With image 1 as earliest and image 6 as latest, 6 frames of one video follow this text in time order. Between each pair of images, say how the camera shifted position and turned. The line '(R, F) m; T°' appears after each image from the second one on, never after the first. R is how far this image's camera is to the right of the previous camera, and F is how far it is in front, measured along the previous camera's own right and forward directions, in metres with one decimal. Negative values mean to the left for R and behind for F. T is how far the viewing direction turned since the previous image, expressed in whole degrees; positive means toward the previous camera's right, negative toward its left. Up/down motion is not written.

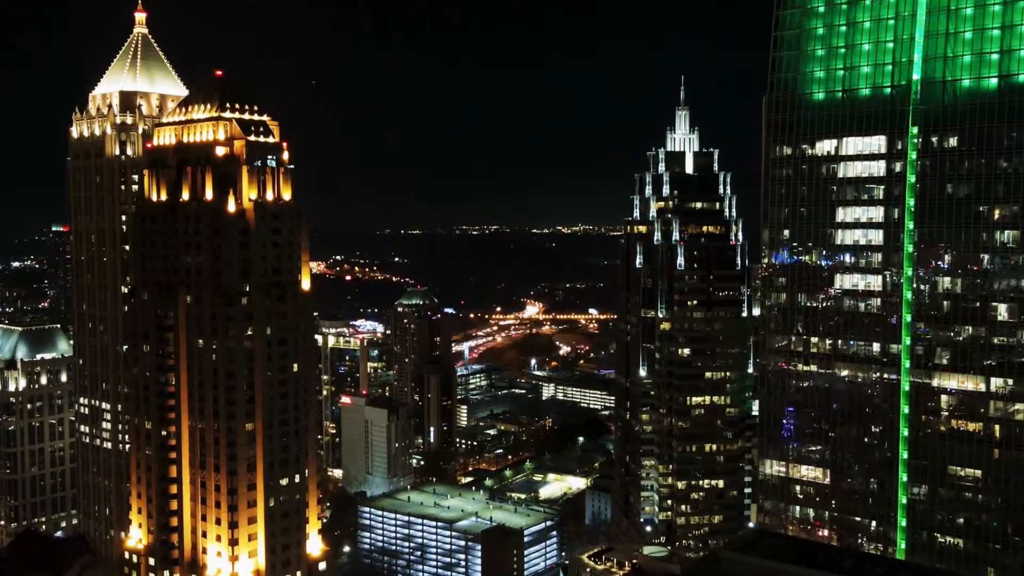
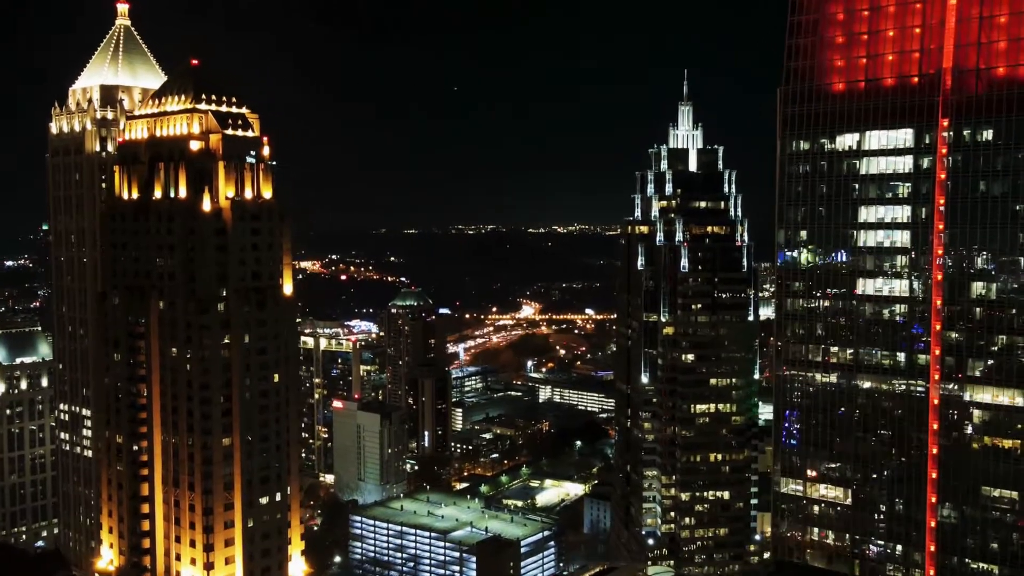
(0.0, +2.1) m; 0°
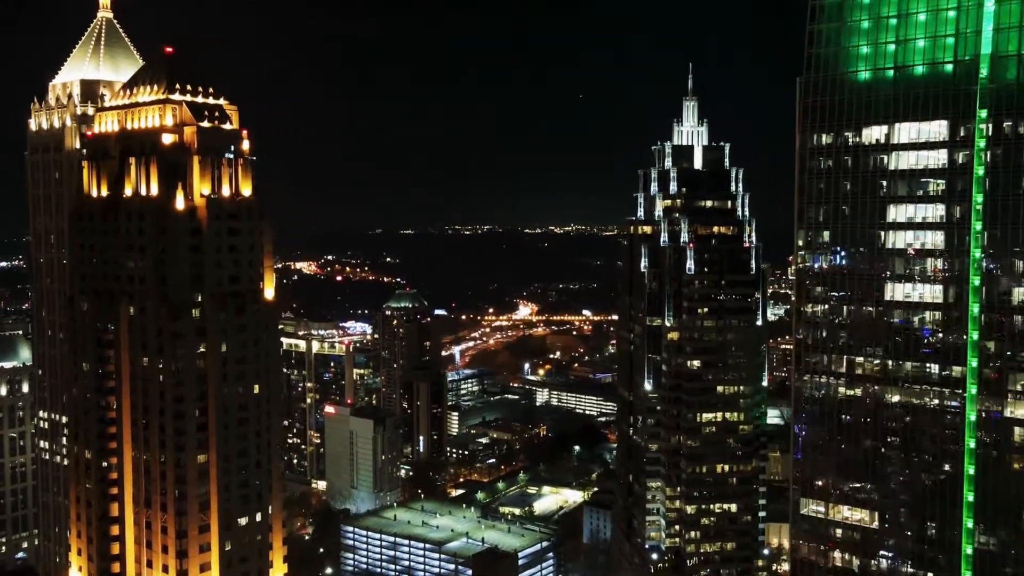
(0.0, +2.1) m; 0°
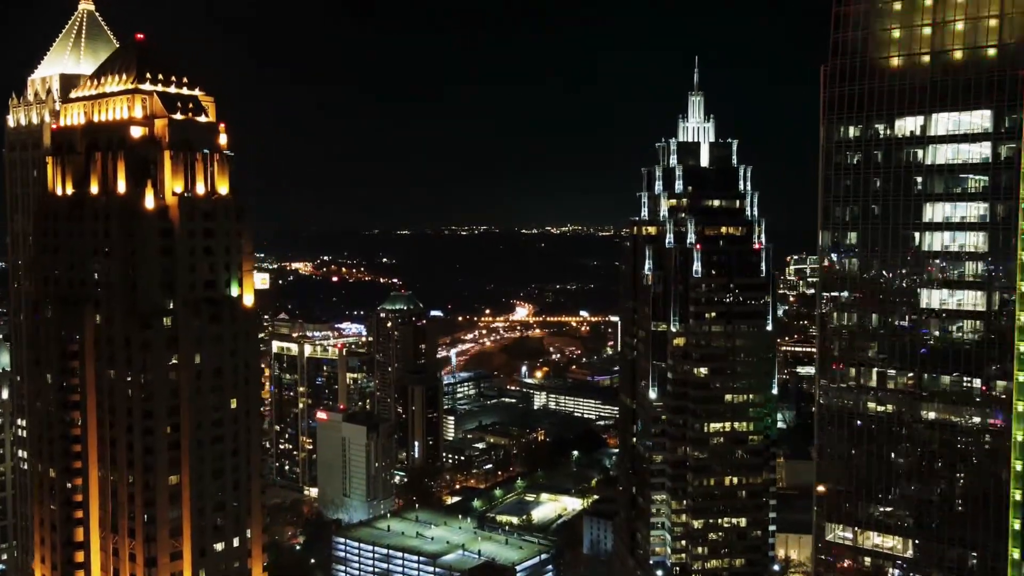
(-0.1, +2.2) m; 0°
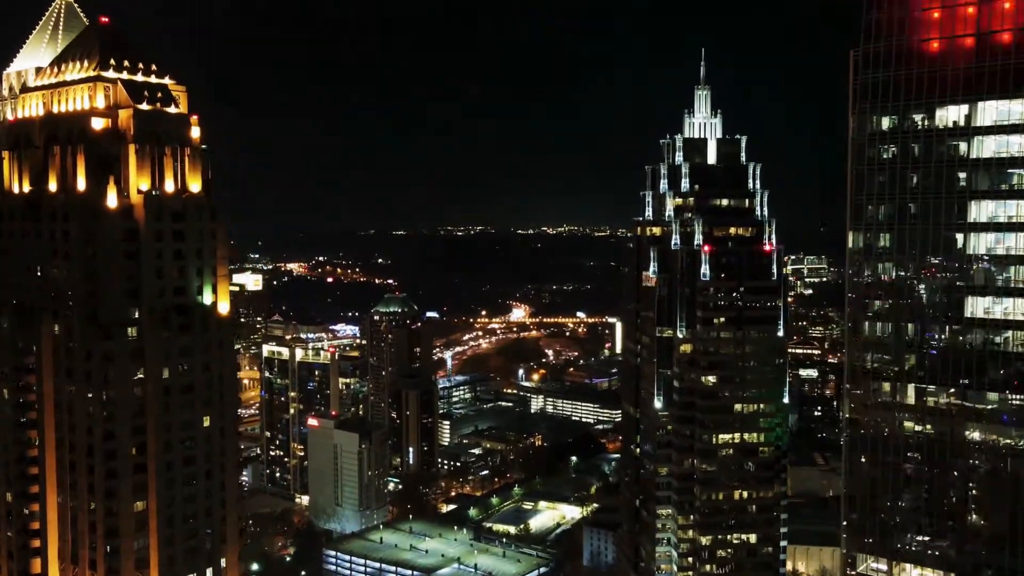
(-0.1, +2.2) m; 0°
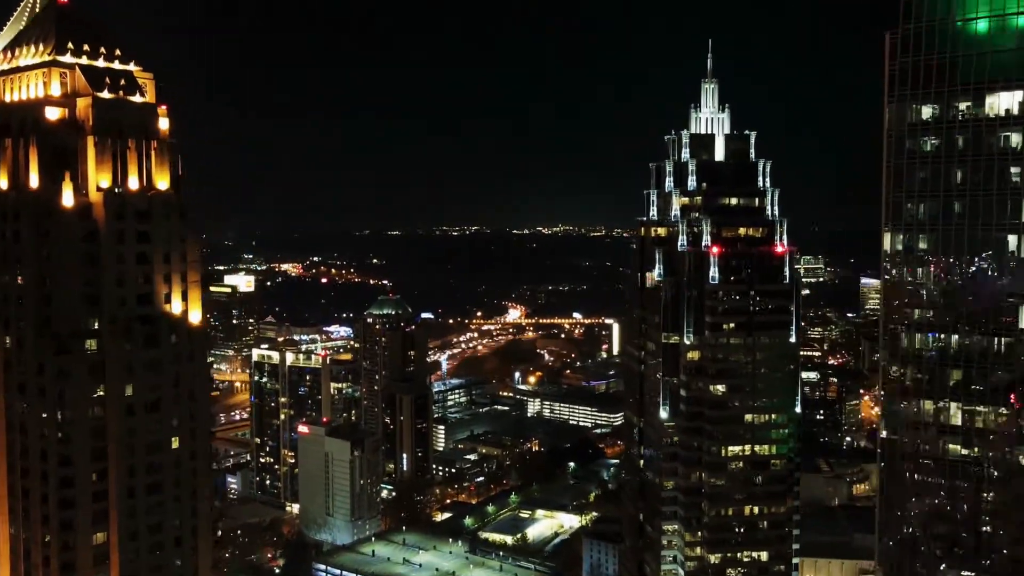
(-0.1, +2.2) m; 0°
